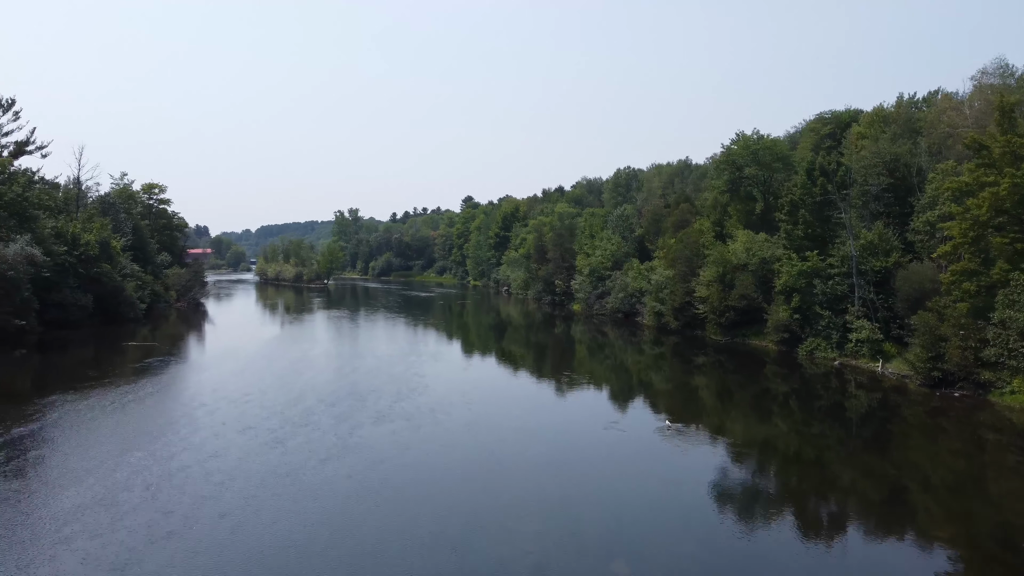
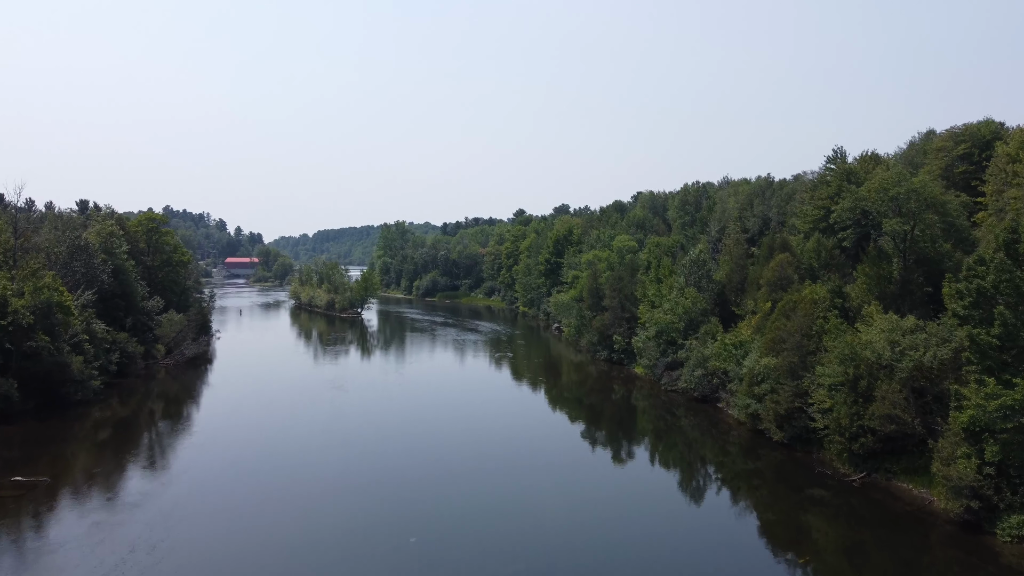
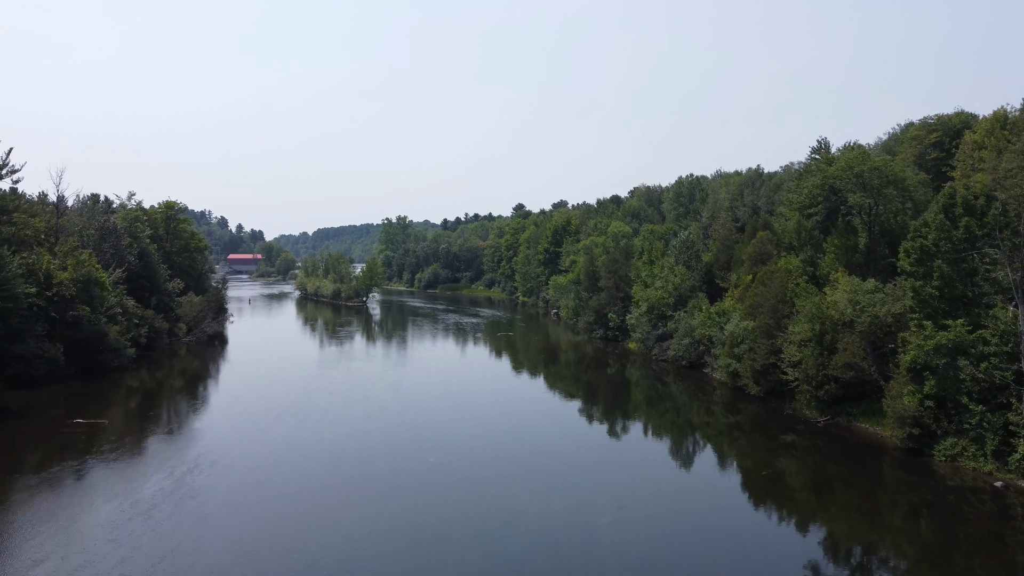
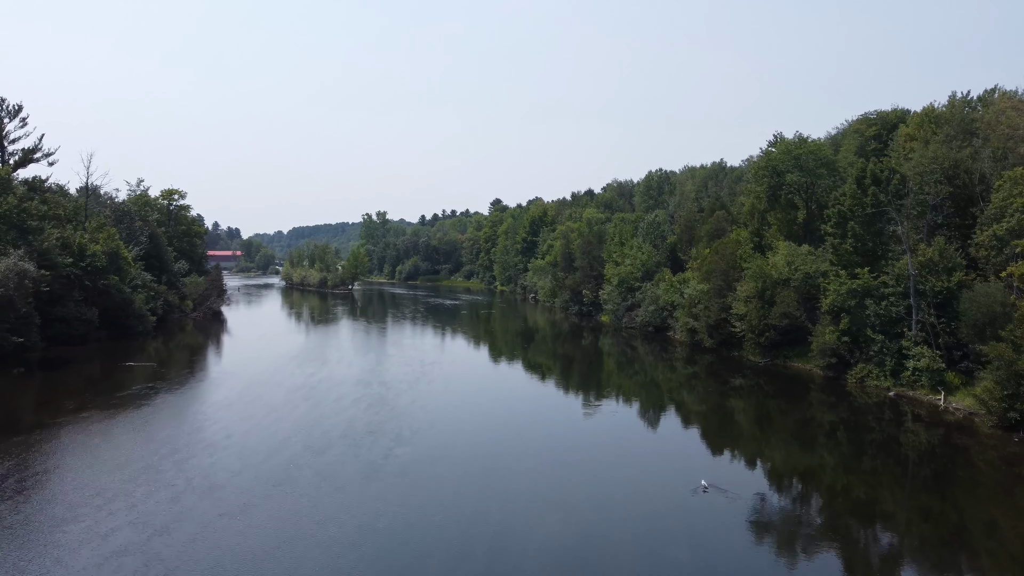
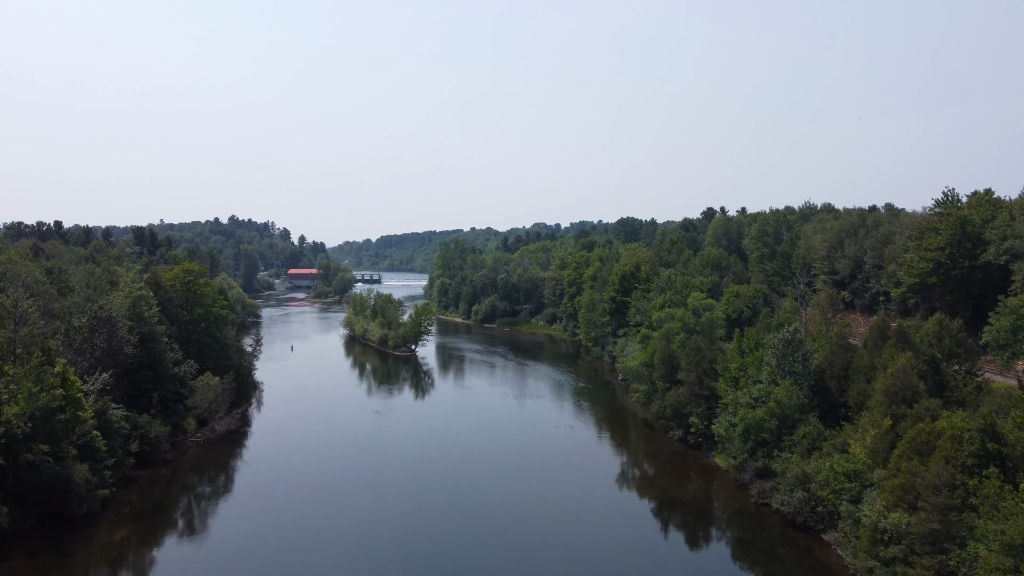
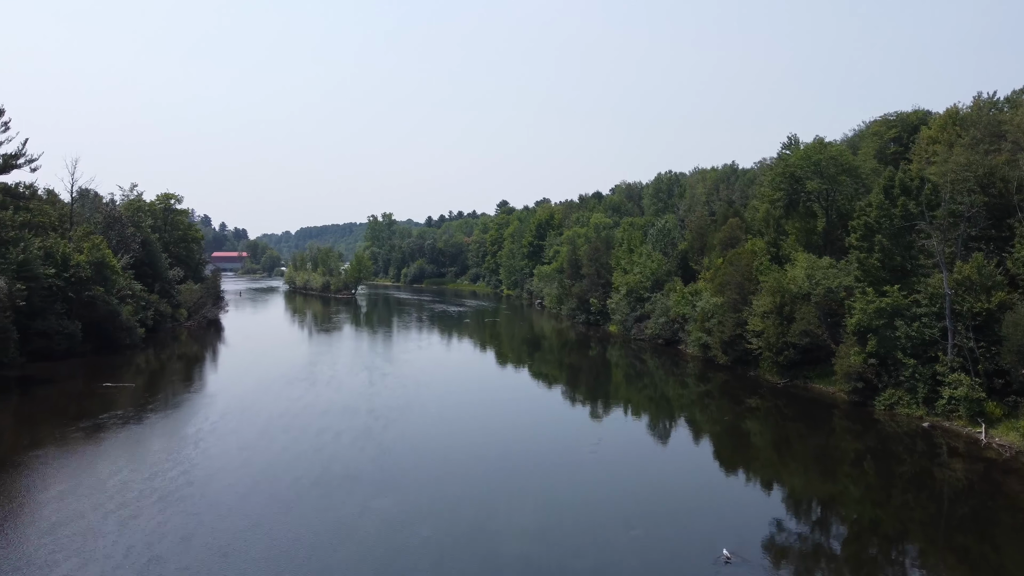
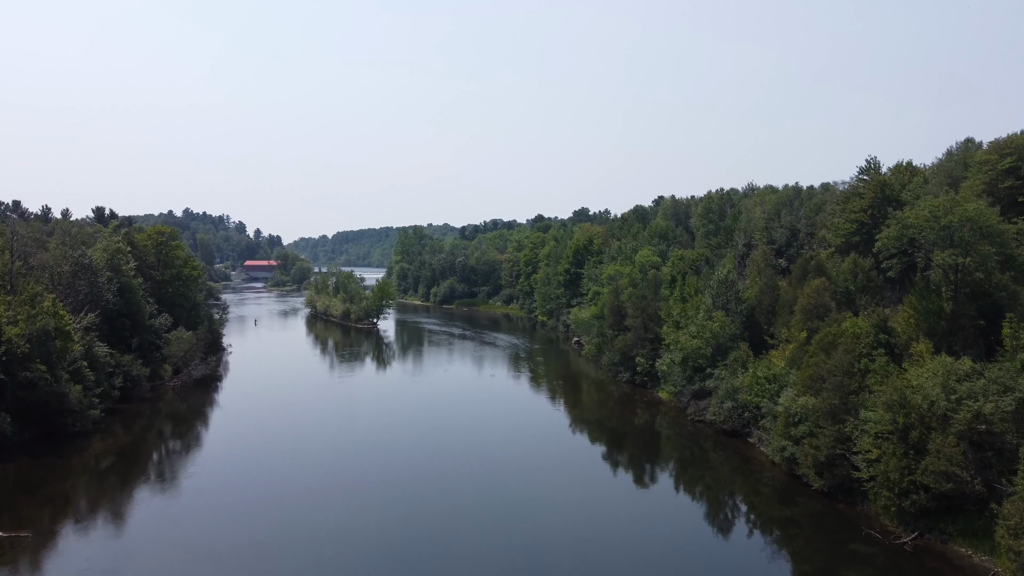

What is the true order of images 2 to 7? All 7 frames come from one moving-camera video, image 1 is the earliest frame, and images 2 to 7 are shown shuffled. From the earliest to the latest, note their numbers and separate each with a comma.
4, 6, 3, 2, 7, 5
